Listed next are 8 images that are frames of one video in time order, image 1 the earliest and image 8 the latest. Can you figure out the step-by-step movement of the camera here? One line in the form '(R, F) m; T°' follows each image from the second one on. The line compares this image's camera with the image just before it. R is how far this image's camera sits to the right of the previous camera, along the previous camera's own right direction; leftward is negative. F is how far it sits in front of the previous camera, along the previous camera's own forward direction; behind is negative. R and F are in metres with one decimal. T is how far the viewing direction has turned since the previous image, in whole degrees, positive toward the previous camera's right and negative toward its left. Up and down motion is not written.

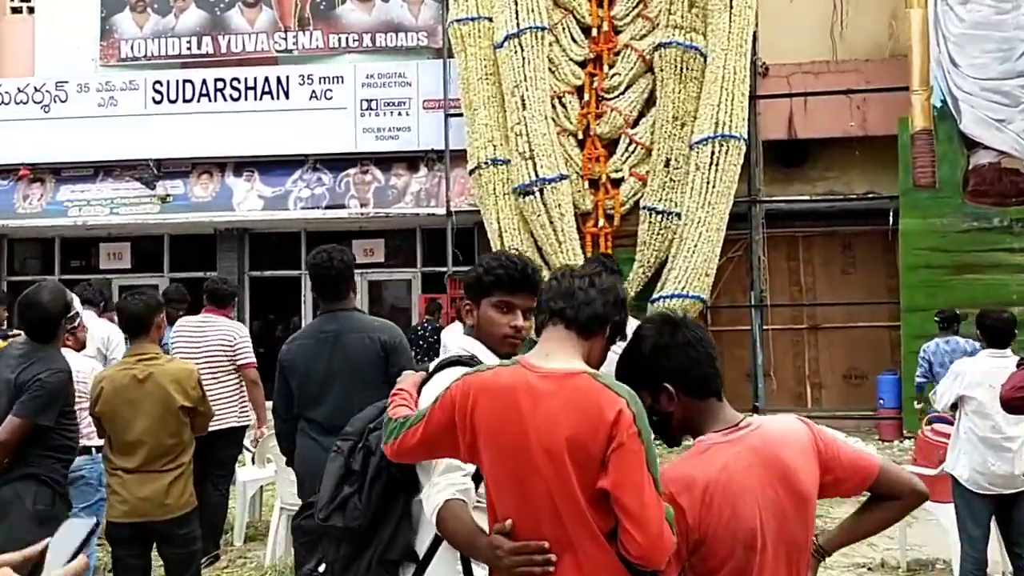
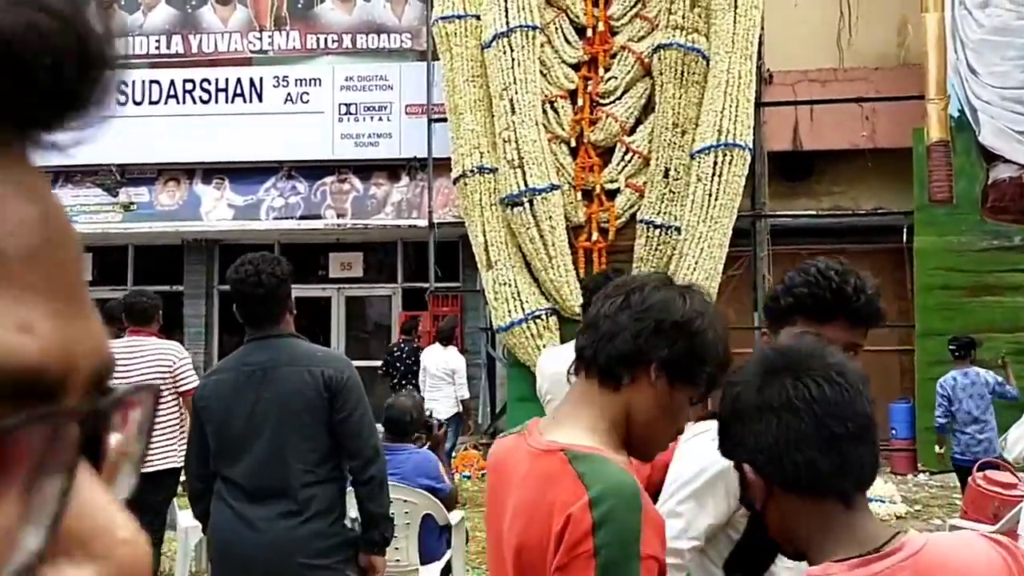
(0.0, +0.7) m; +1°
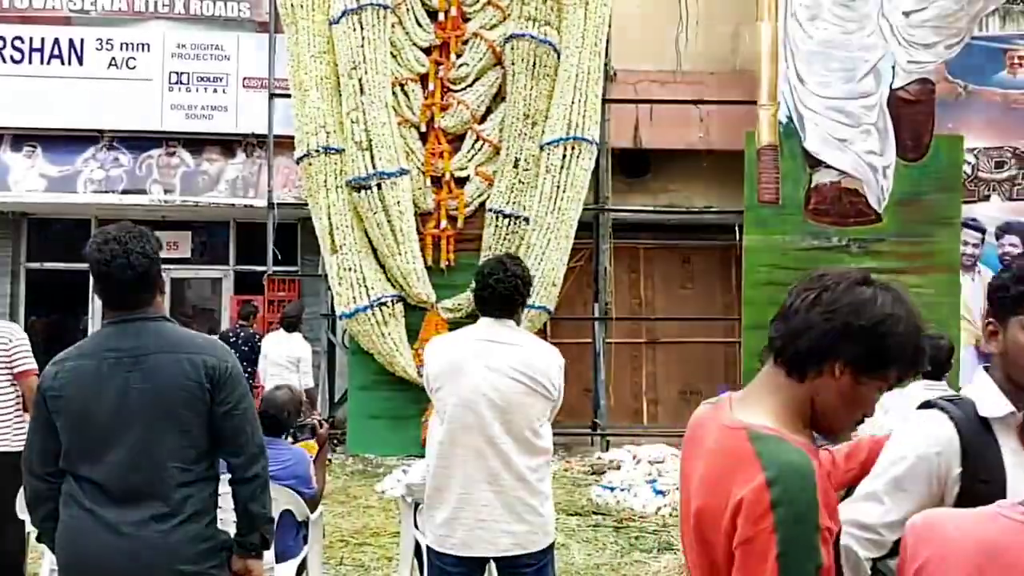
(-0.3, +0.1) m; +11°
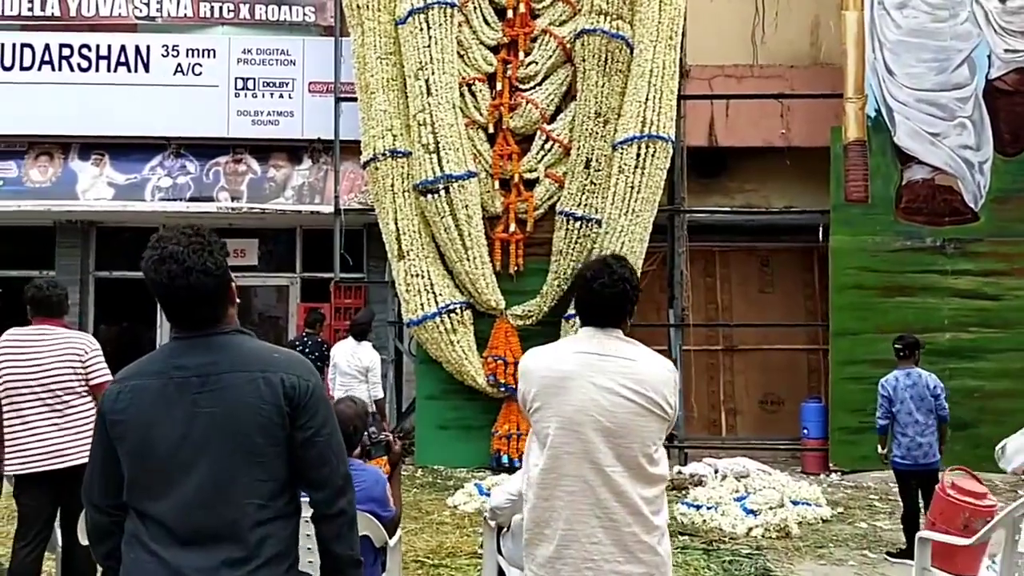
(-0.1, +0.3) m; -3°
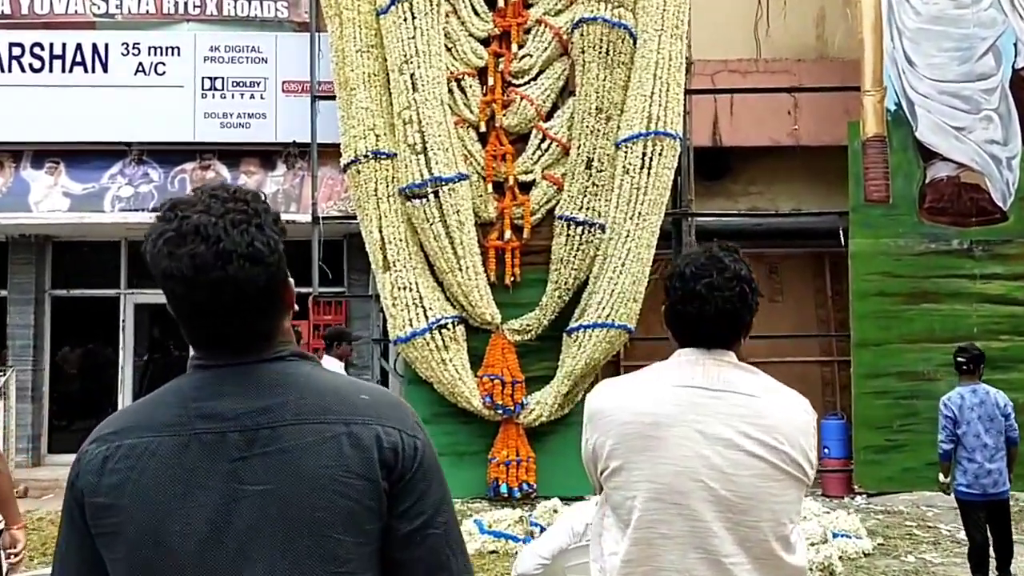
(-0.1, +0.7) m; +1°
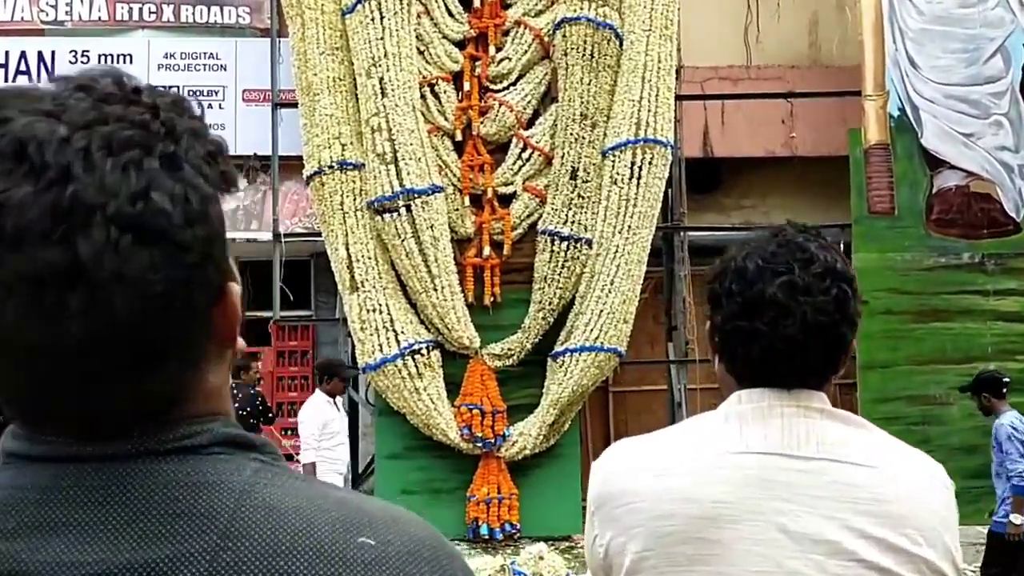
(0.0, +0.6) m; +1°
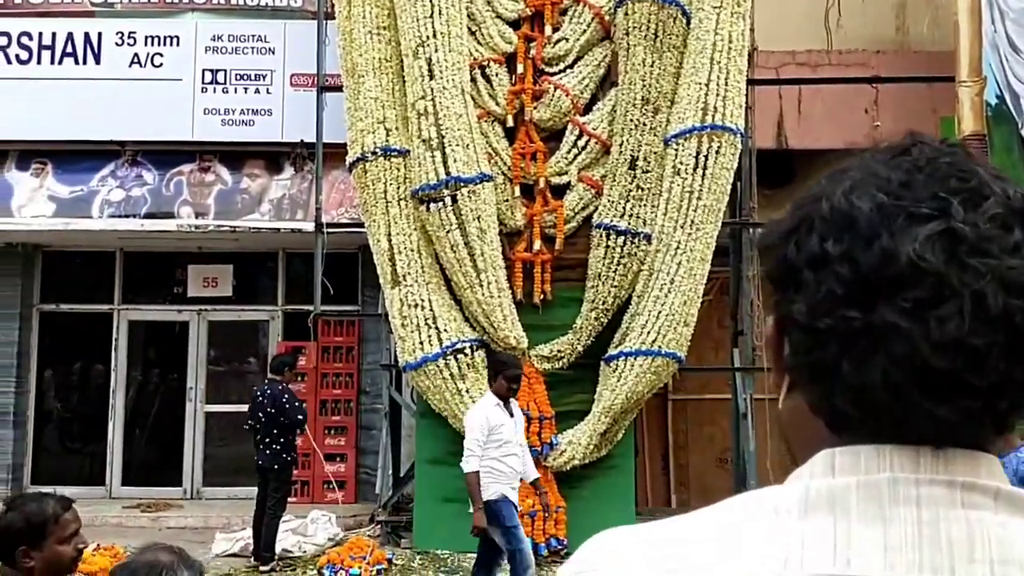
(+0.2, +0.5) m; -4°
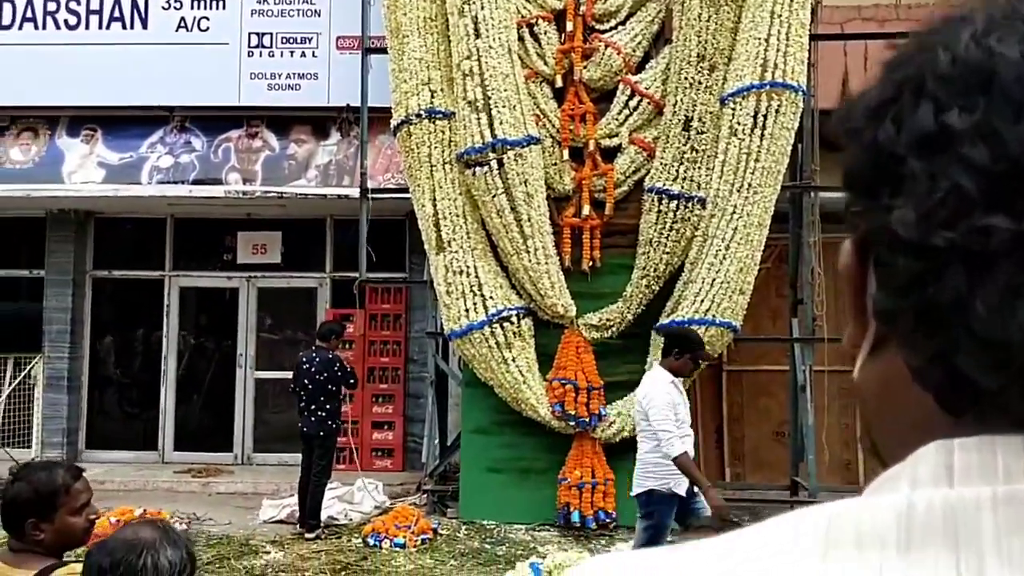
(+0.1, +0.2) m; -3°
